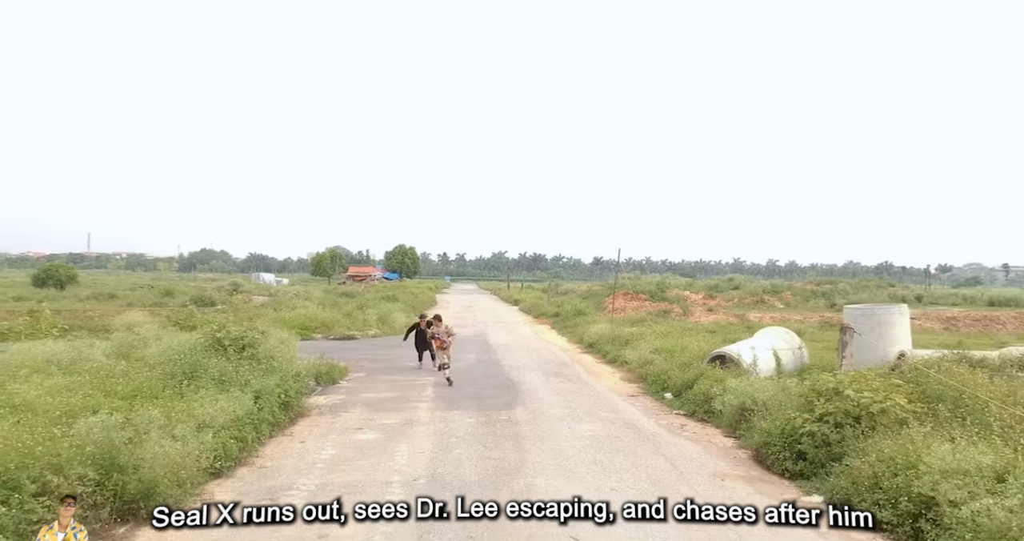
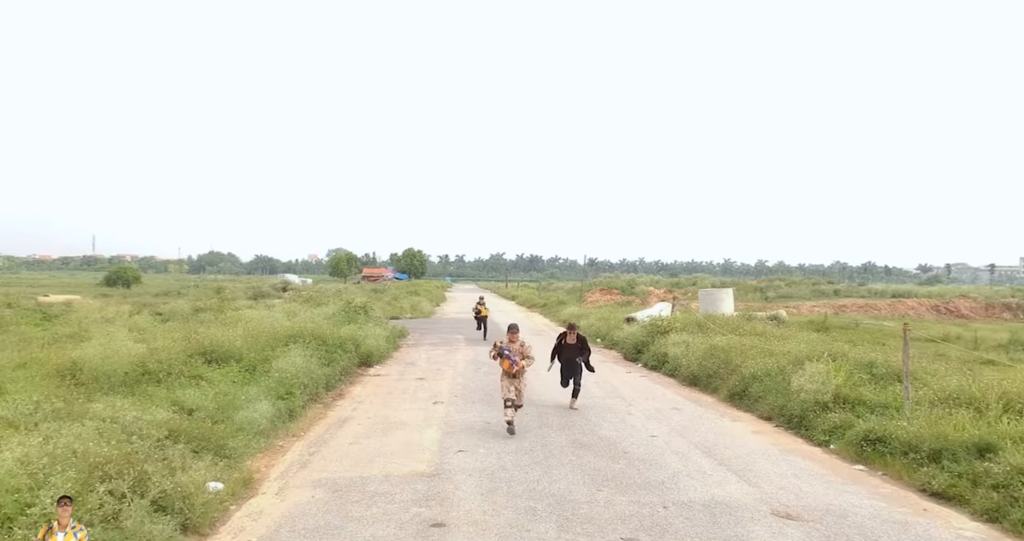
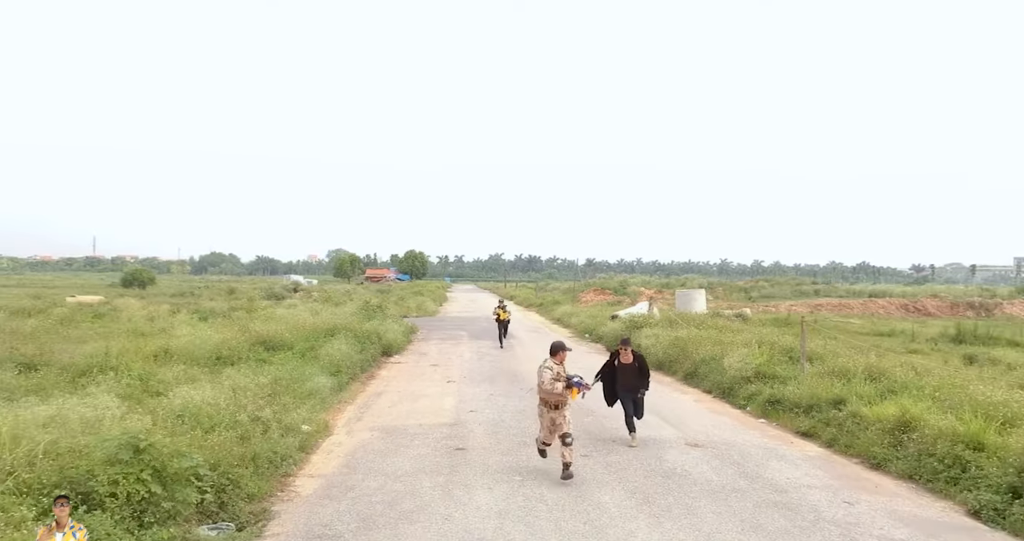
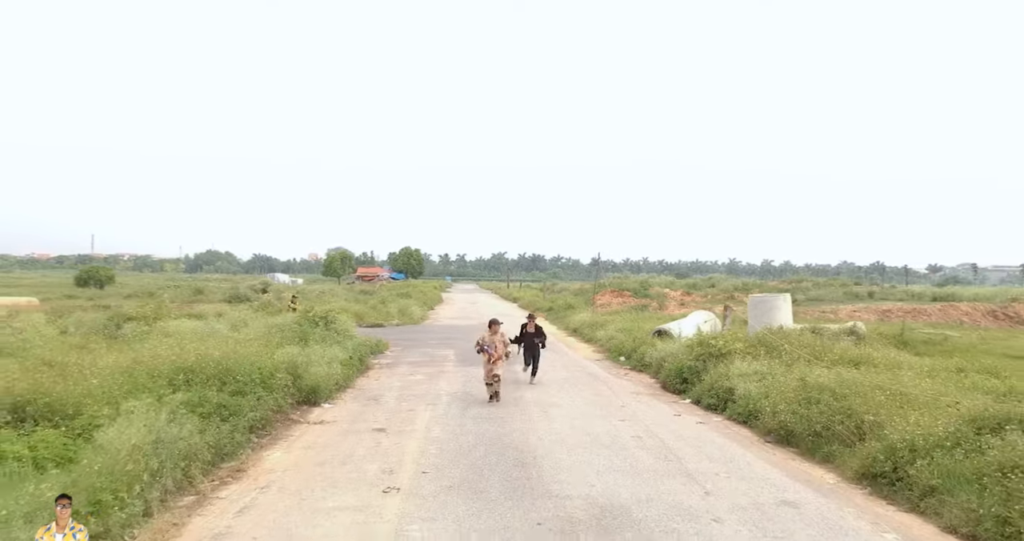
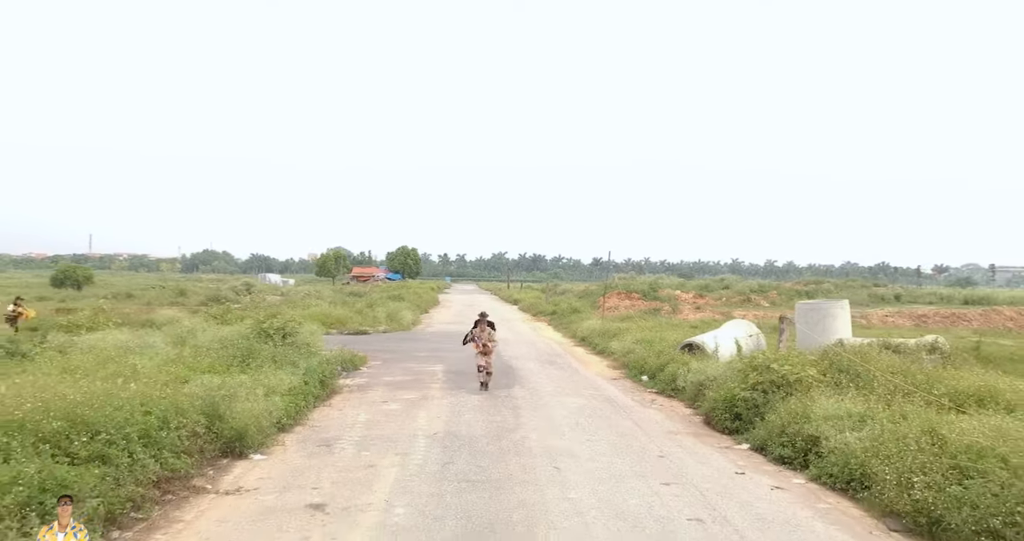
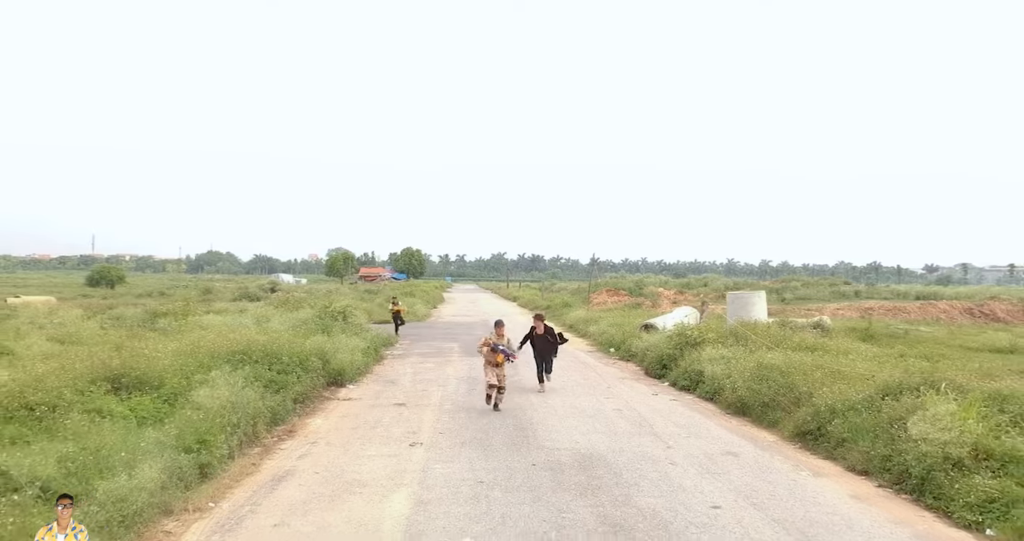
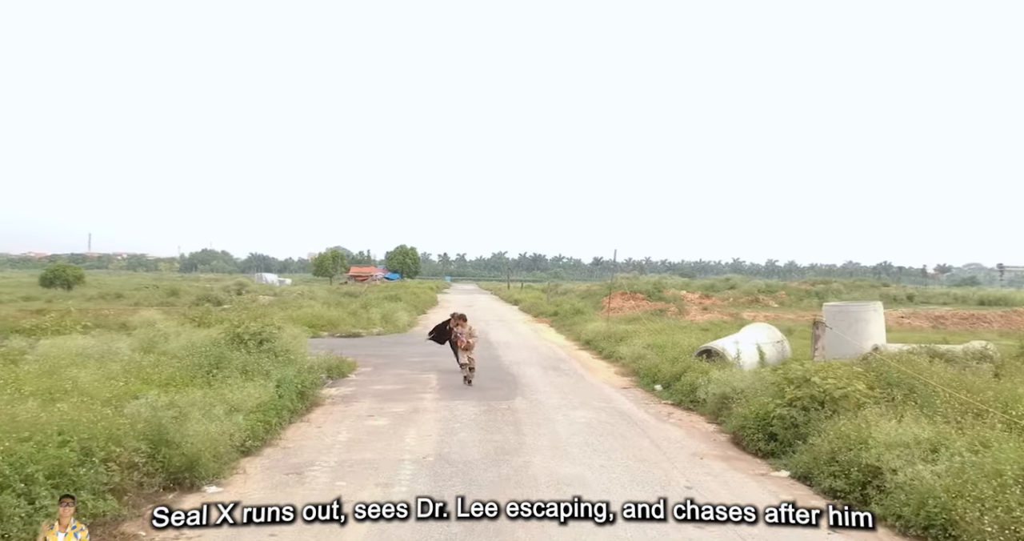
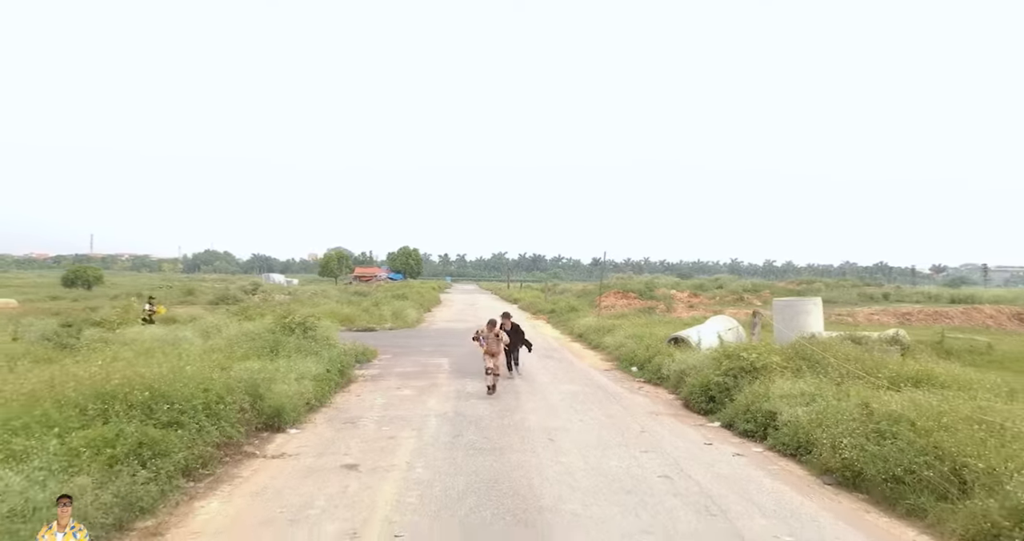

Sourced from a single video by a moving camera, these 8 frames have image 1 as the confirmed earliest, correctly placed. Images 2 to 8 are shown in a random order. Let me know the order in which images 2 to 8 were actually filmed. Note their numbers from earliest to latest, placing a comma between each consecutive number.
7, 5, 8, 4, 6, 2, 3
